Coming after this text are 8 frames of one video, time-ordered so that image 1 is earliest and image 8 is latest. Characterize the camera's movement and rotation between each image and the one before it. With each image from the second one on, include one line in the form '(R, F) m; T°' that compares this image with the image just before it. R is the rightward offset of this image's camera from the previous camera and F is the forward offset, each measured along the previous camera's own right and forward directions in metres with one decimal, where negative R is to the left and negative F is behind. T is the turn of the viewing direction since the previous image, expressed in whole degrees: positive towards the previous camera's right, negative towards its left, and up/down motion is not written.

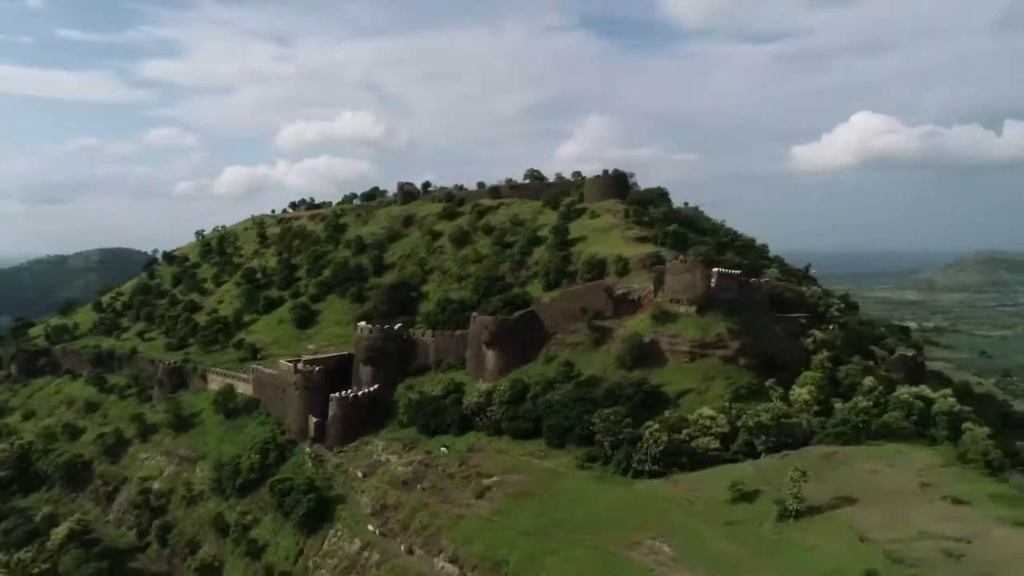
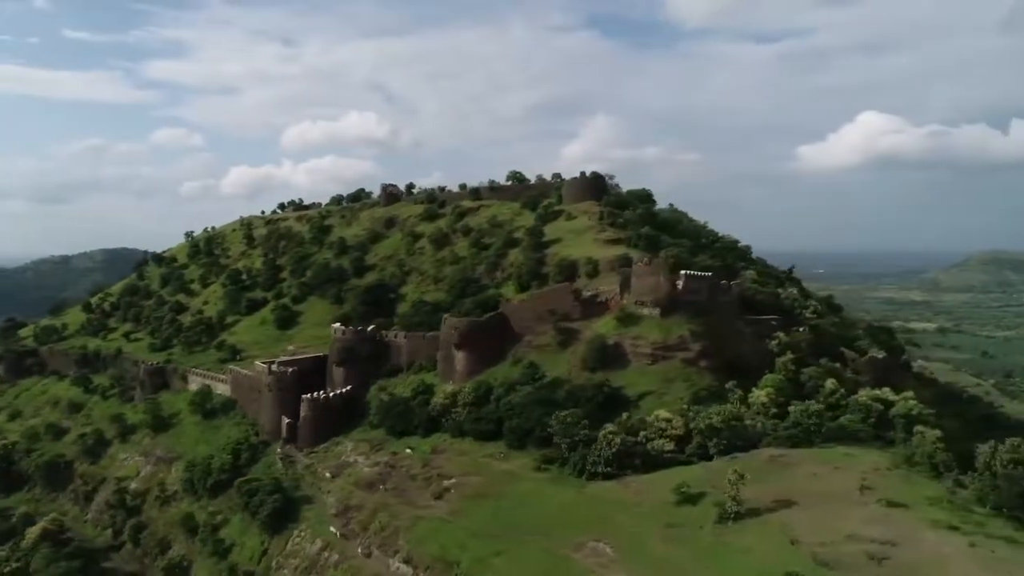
(+1.8, -0.2) m; -1°
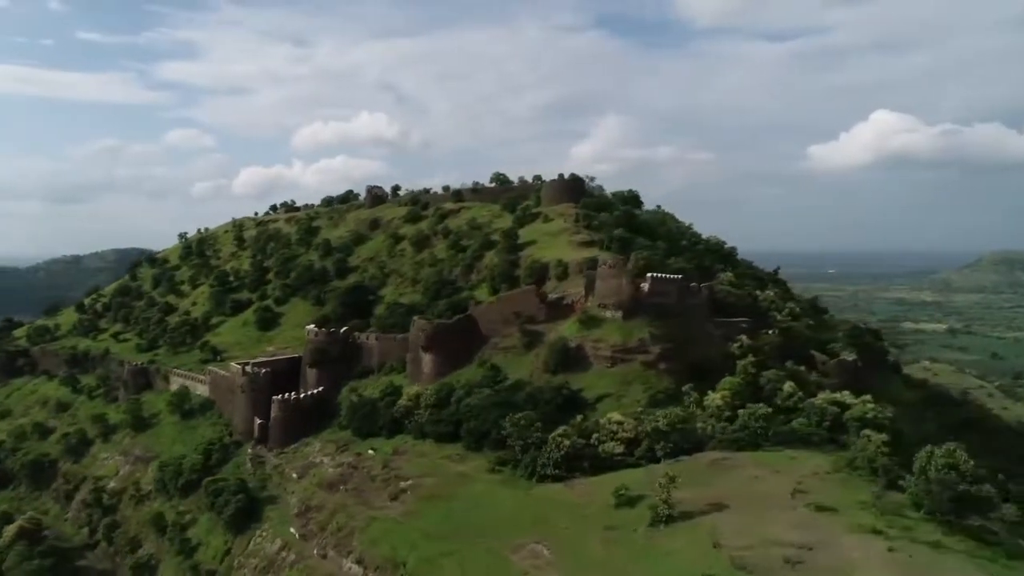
(+2.2, -0.2) m; -1°
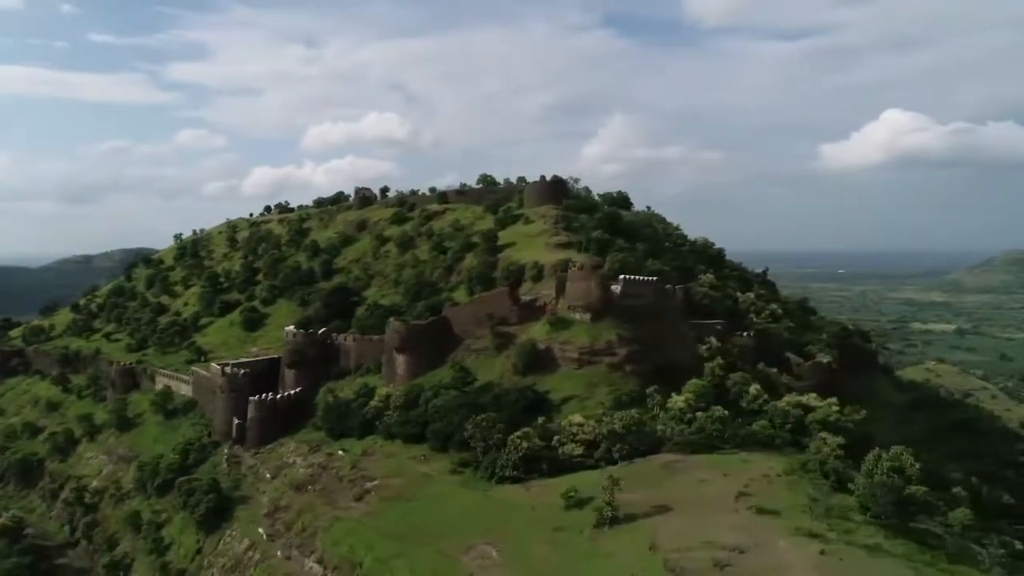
(+1.8, -0.2) m; -1°
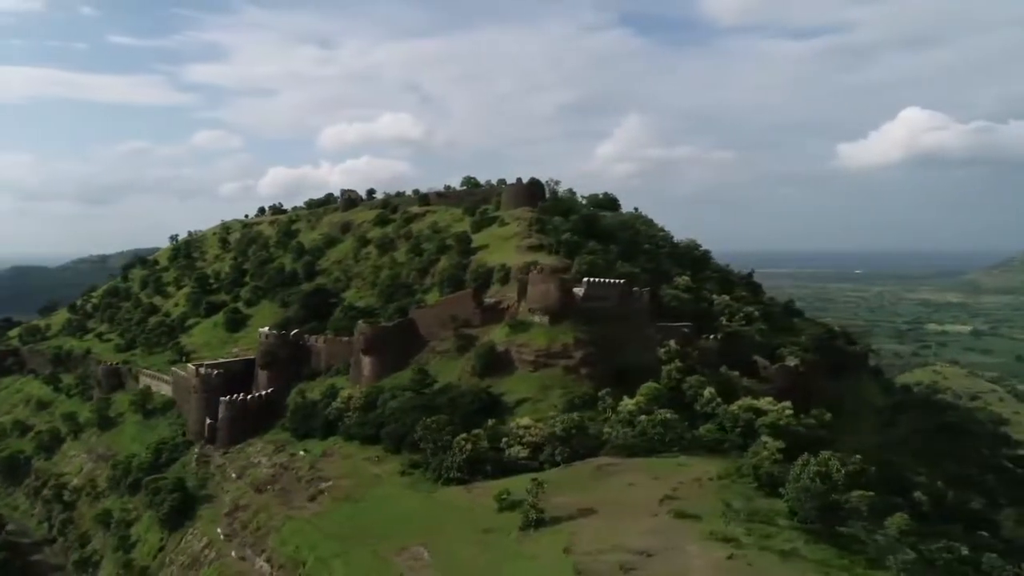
(+2.6, -0.2) m; -1°
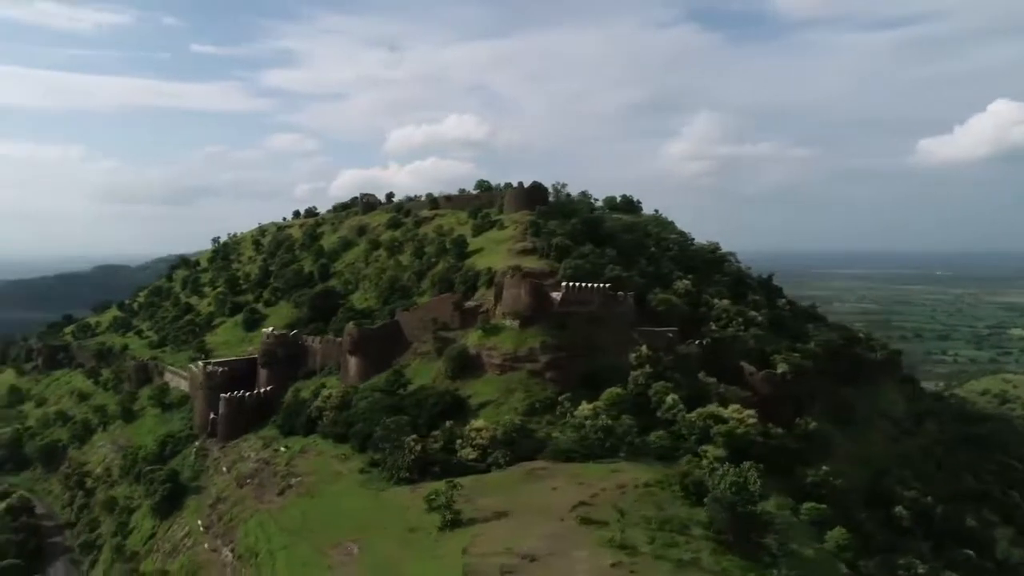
(+4.4, -0.3) m; -5°
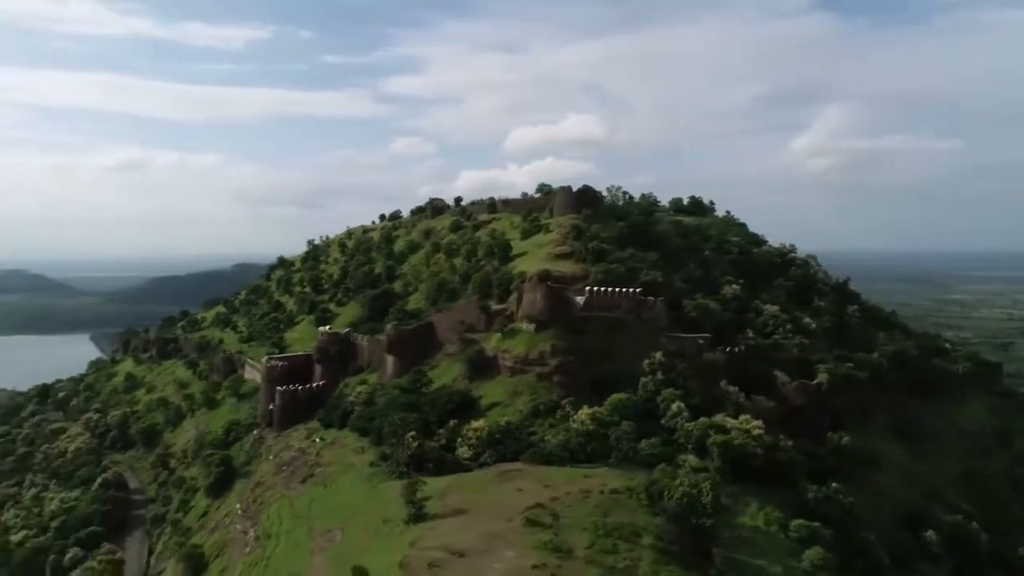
(+4.9, -0.4) m; -9°
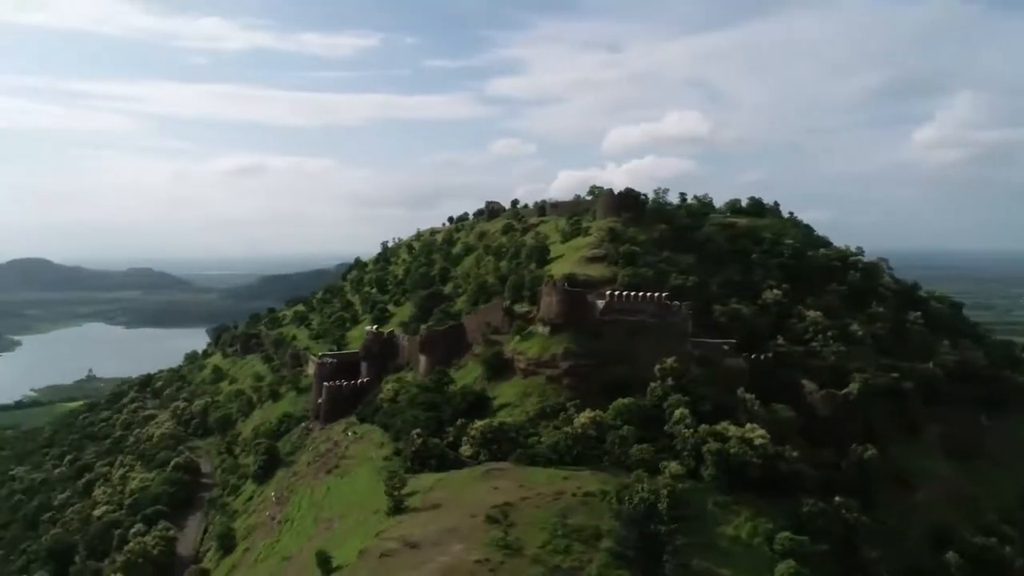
(+4.0, -0.5) m; -8°
